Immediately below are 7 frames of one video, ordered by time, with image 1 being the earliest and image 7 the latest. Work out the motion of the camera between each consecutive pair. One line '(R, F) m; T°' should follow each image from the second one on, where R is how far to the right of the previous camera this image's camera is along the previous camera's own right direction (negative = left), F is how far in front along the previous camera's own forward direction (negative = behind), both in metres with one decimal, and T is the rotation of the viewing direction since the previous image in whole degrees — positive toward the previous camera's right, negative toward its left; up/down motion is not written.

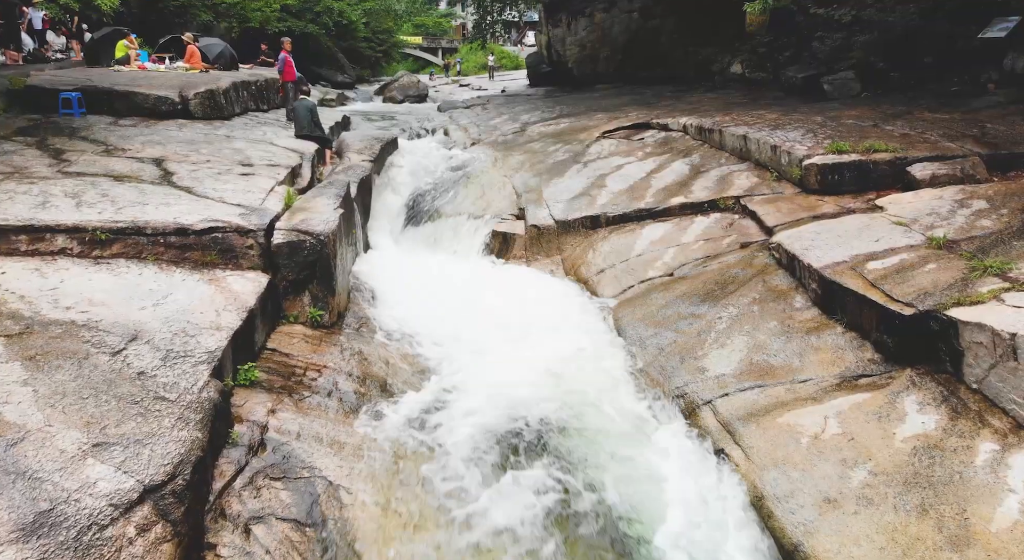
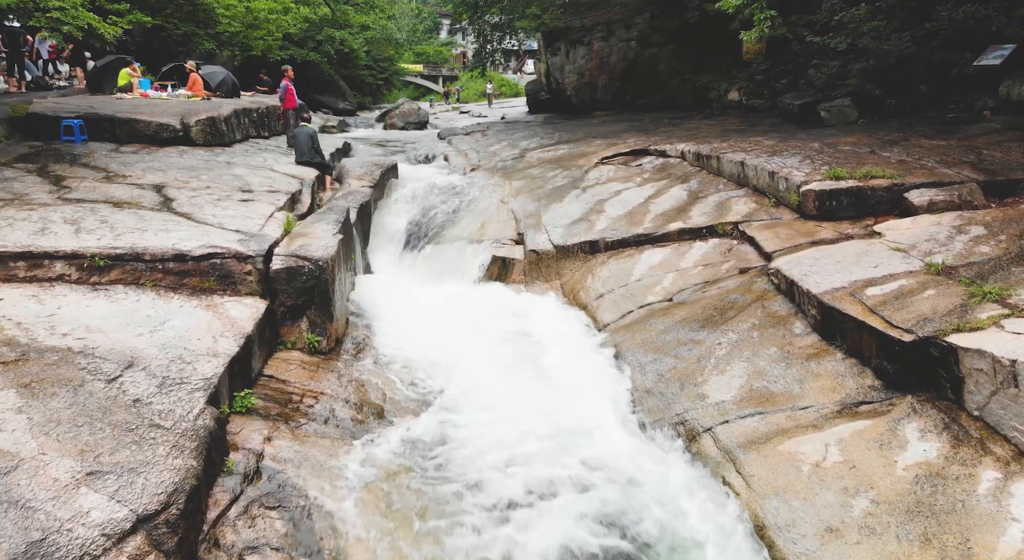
(0.0, 0.0) m; 0°
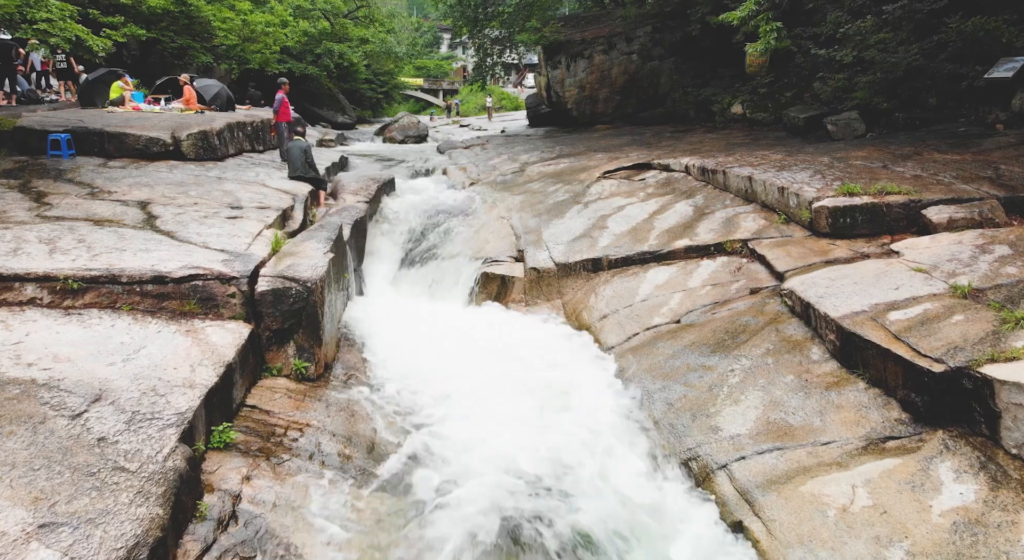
(0.0, +0.3) m; 0°
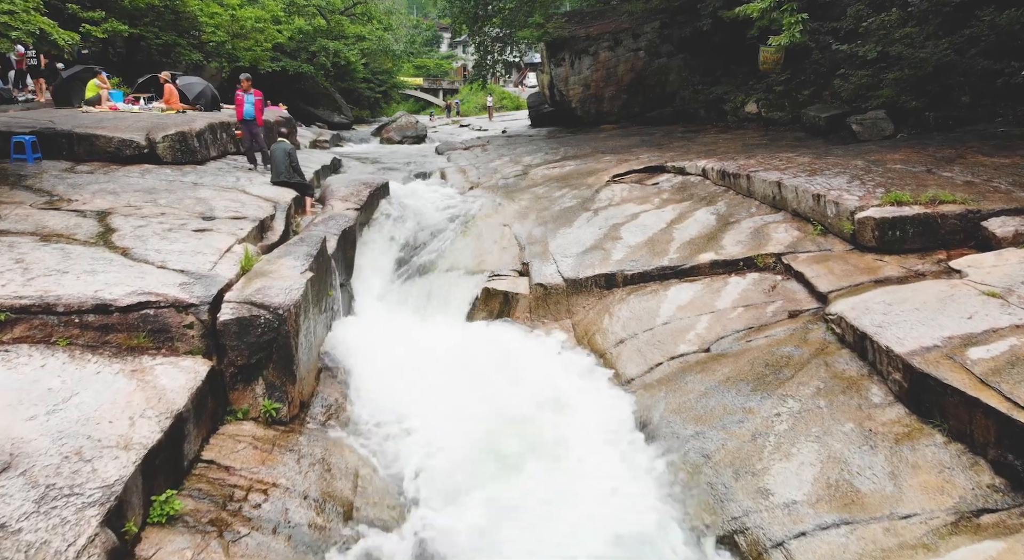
(0.0, +0.8) m; 0°
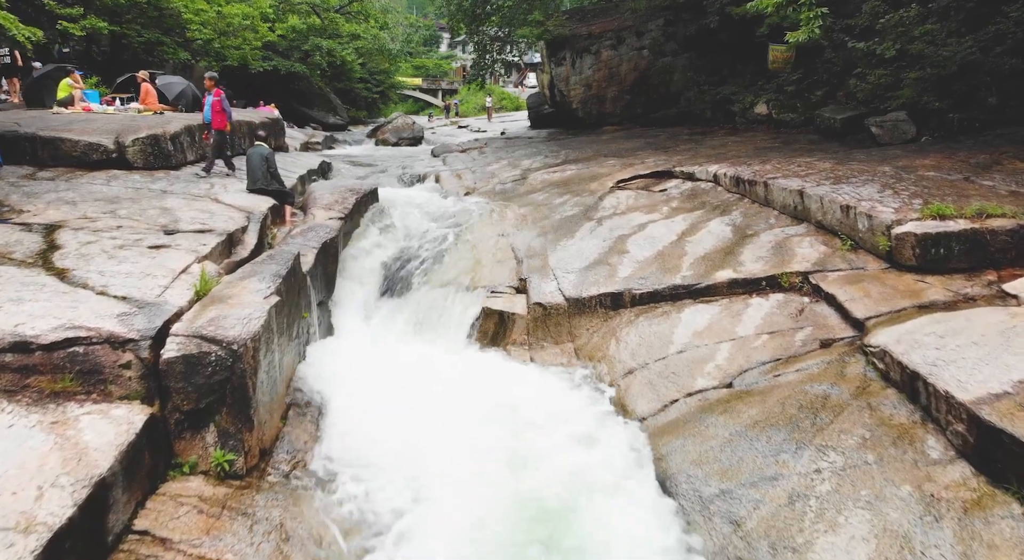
(0.0, +0.7) m; 0°
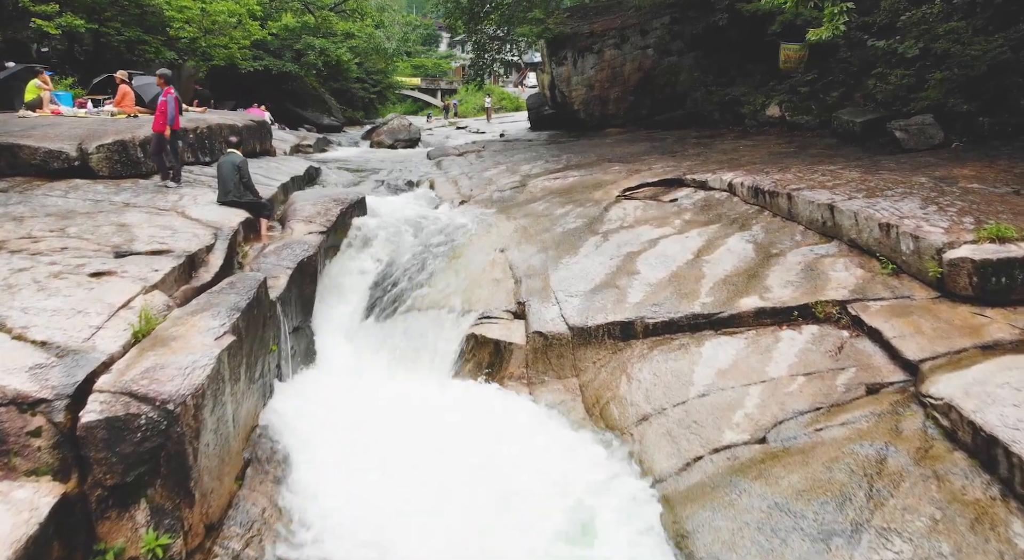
(0.0, +0.7) m; 0°
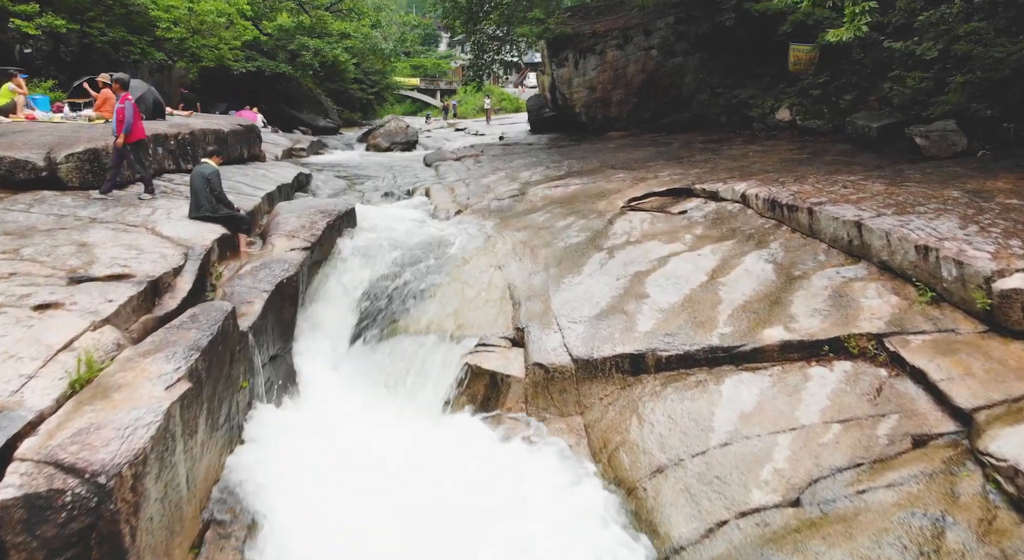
(0.0, +0.5) m; 0°
